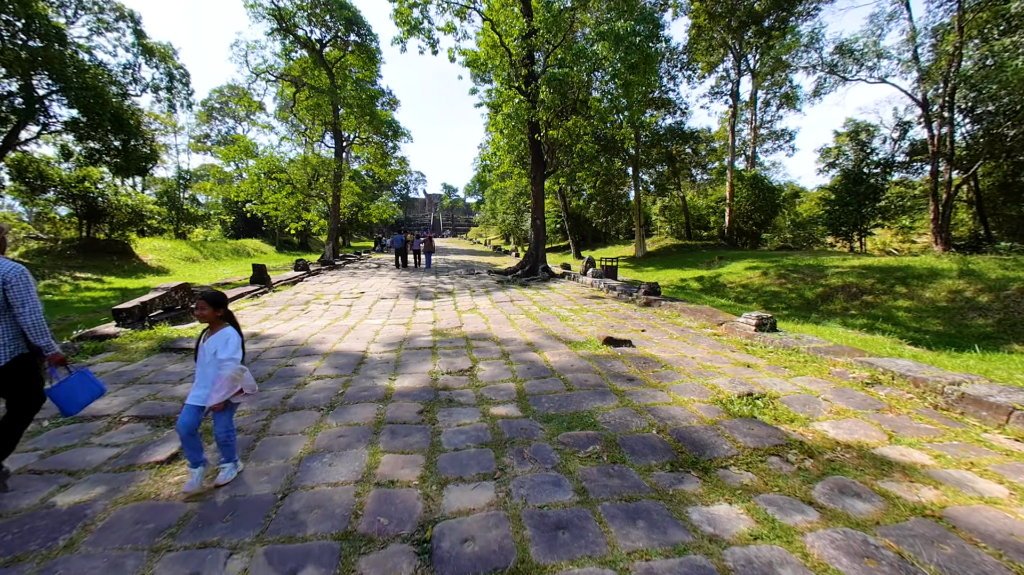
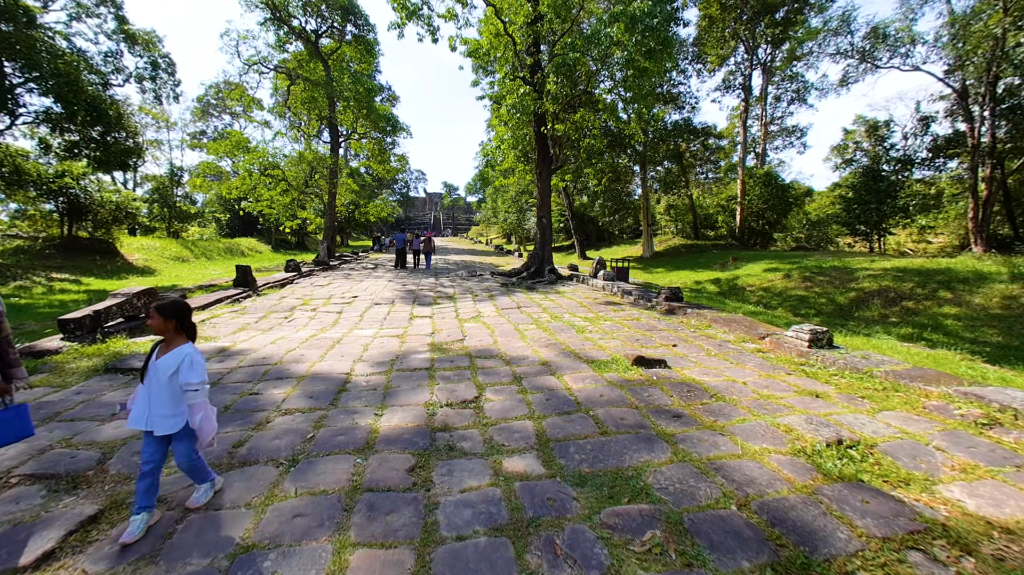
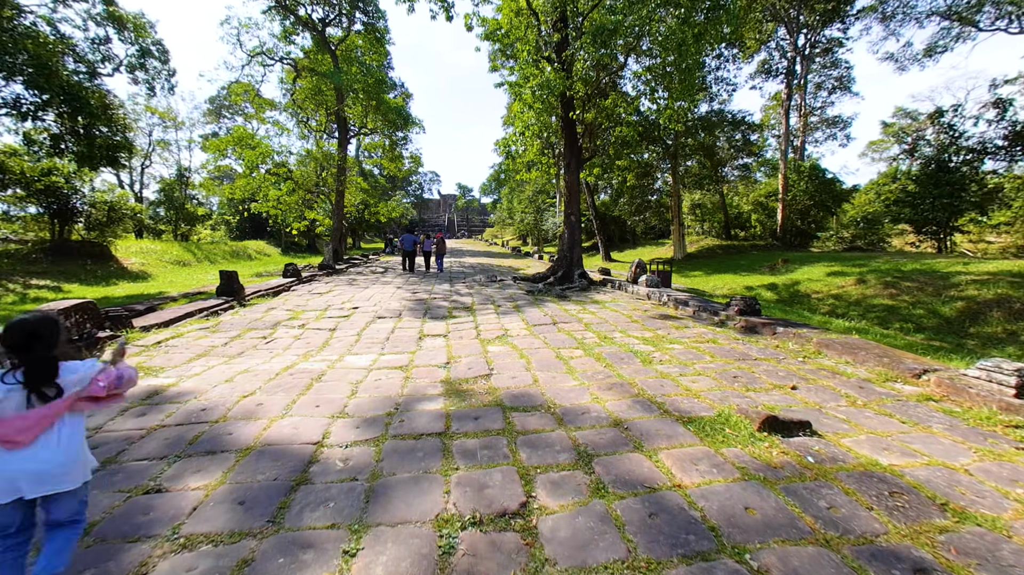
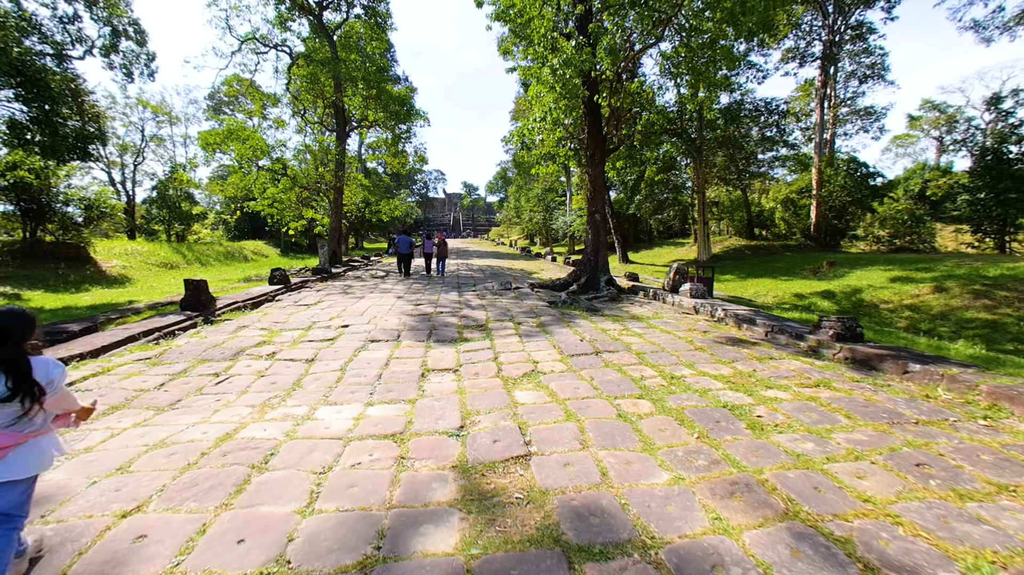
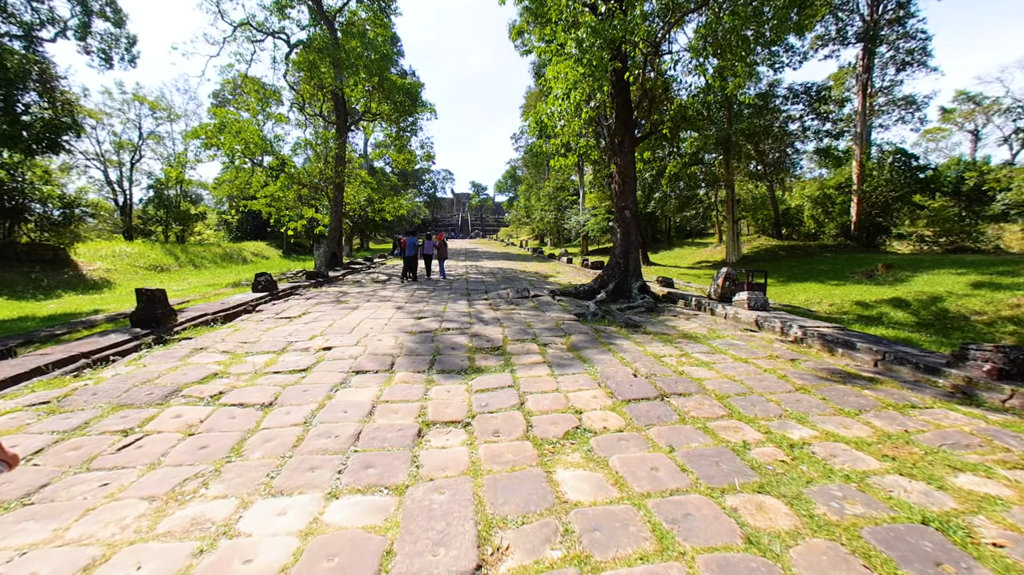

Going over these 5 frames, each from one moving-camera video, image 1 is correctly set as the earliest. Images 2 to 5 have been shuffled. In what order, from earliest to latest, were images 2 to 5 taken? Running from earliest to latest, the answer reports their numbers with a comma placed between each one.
2, 3, 4, 5
